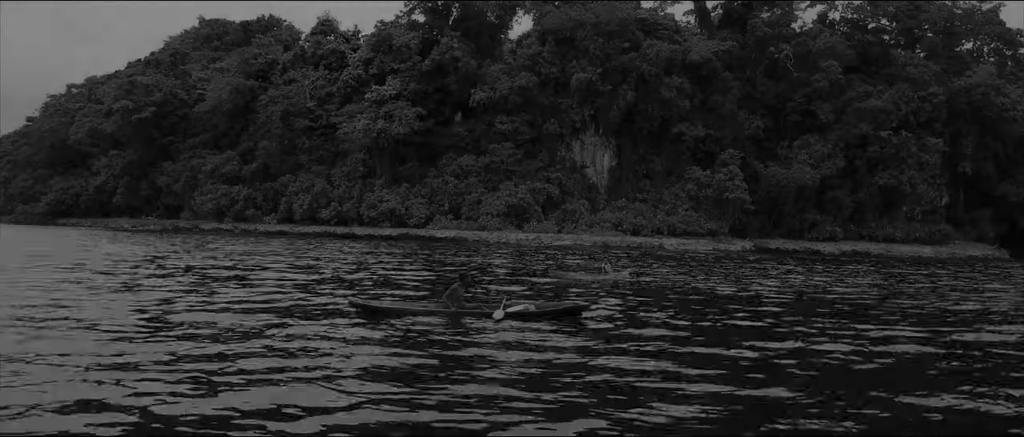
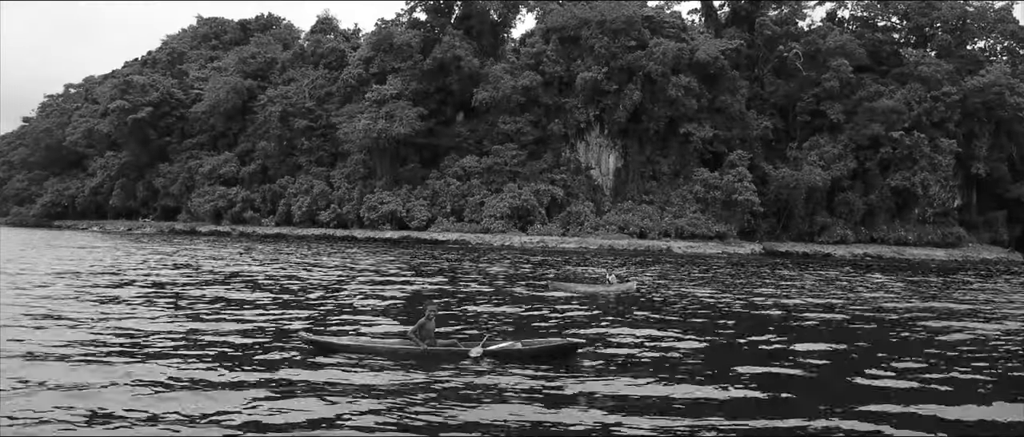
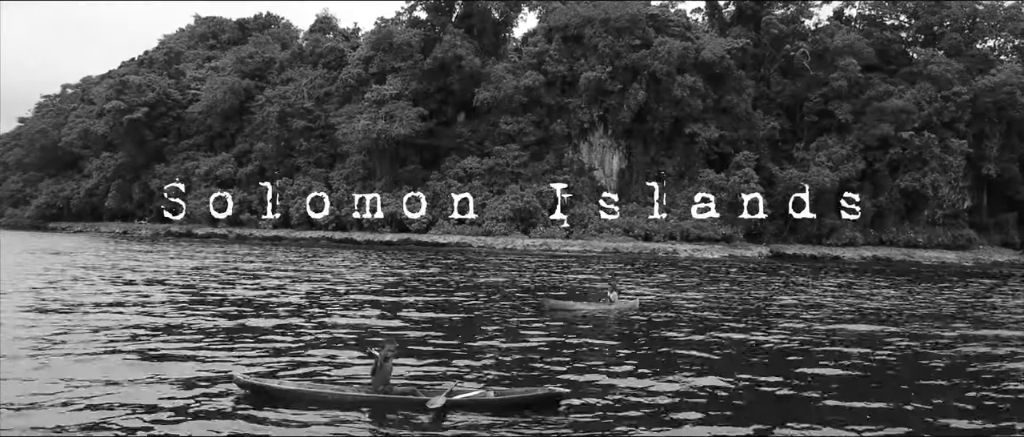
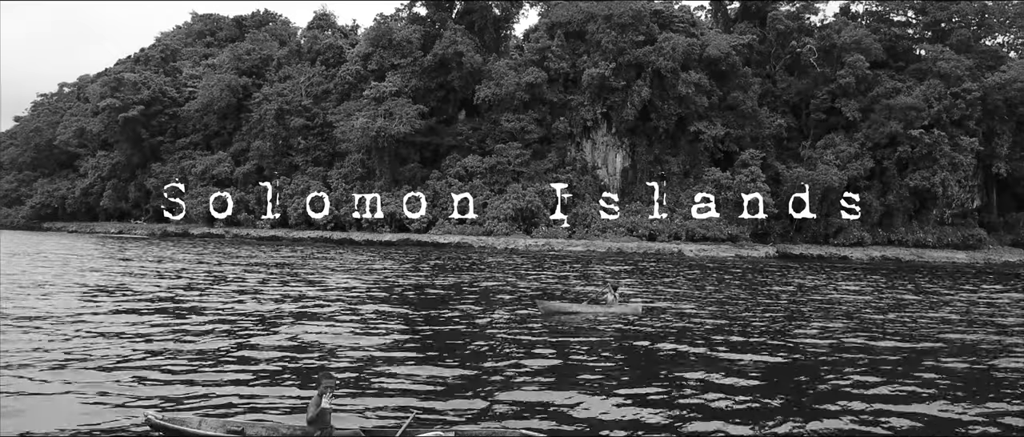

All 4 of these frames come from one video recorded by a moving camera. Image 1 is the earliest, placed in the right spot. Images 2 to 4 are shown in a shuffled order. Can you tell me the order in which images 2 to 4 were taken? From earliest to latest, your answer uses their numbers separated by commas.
2, 3, 4
